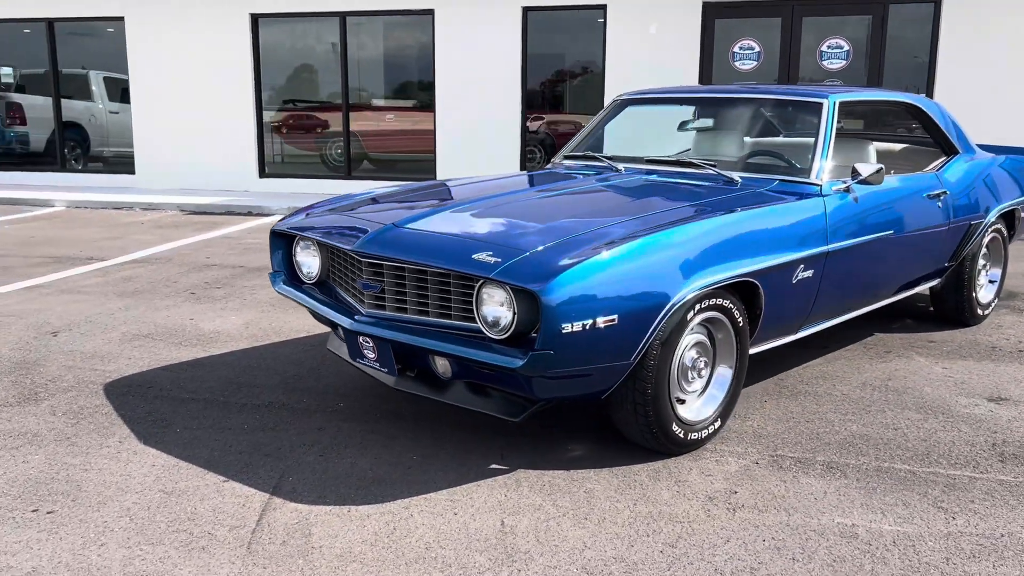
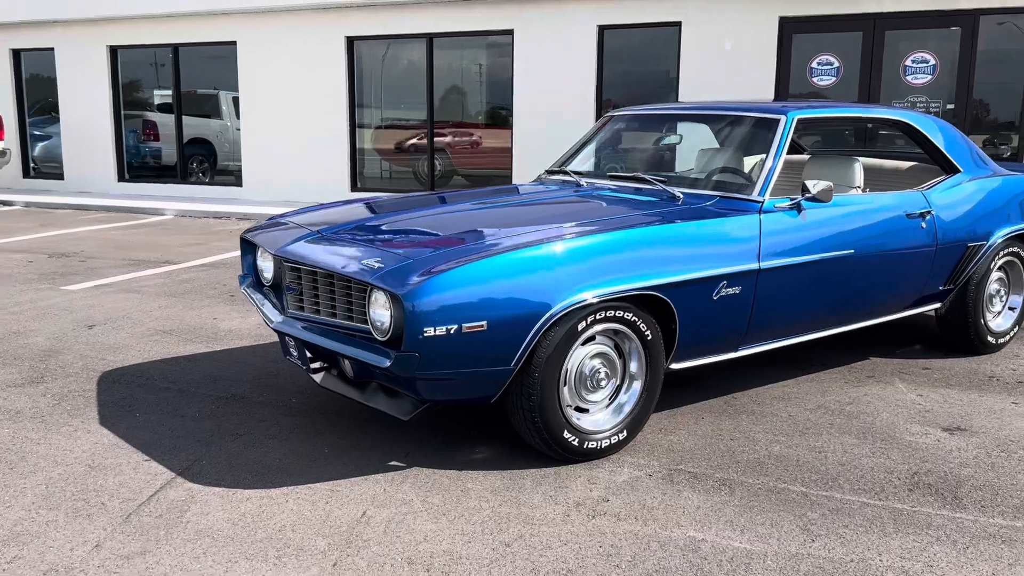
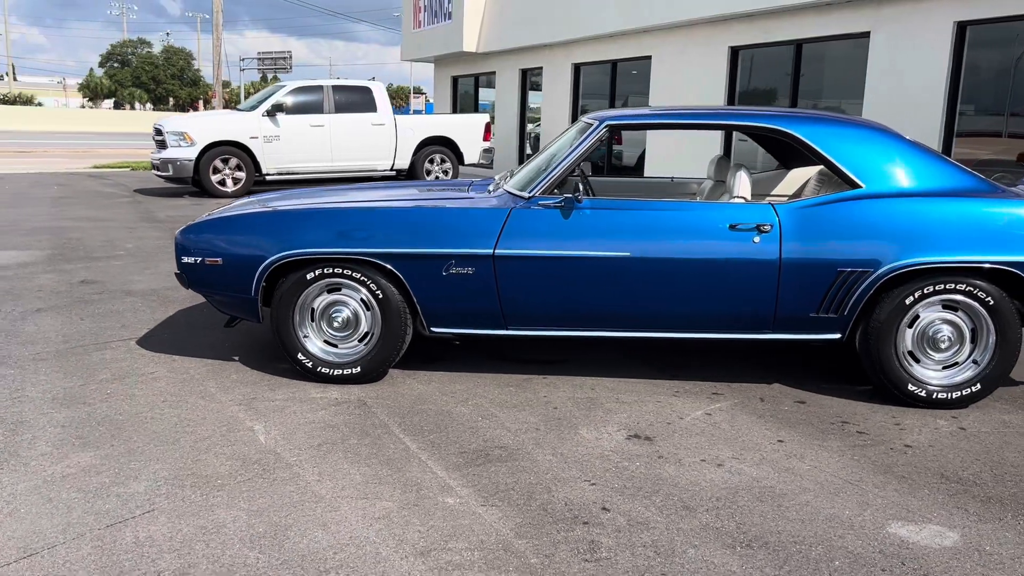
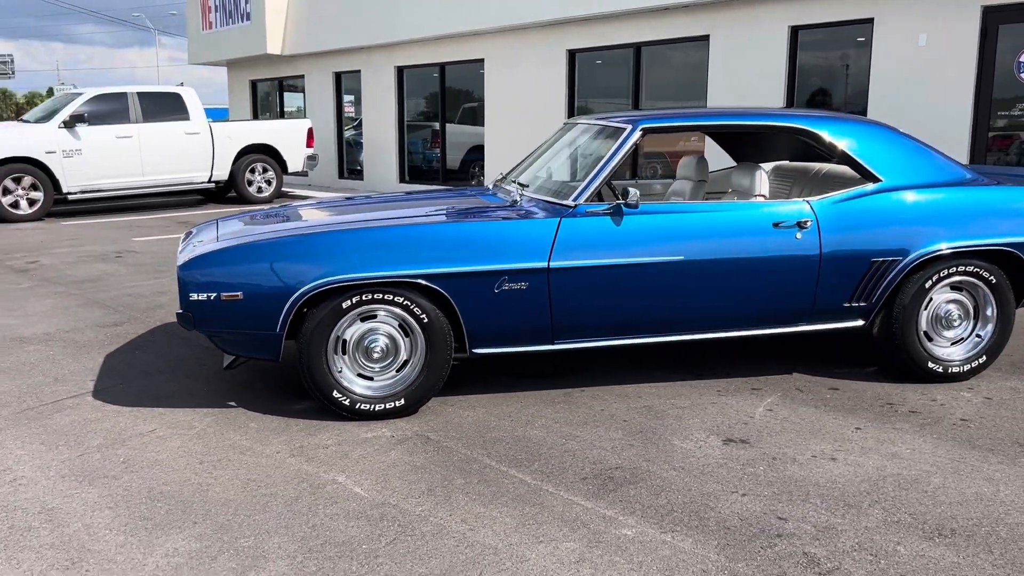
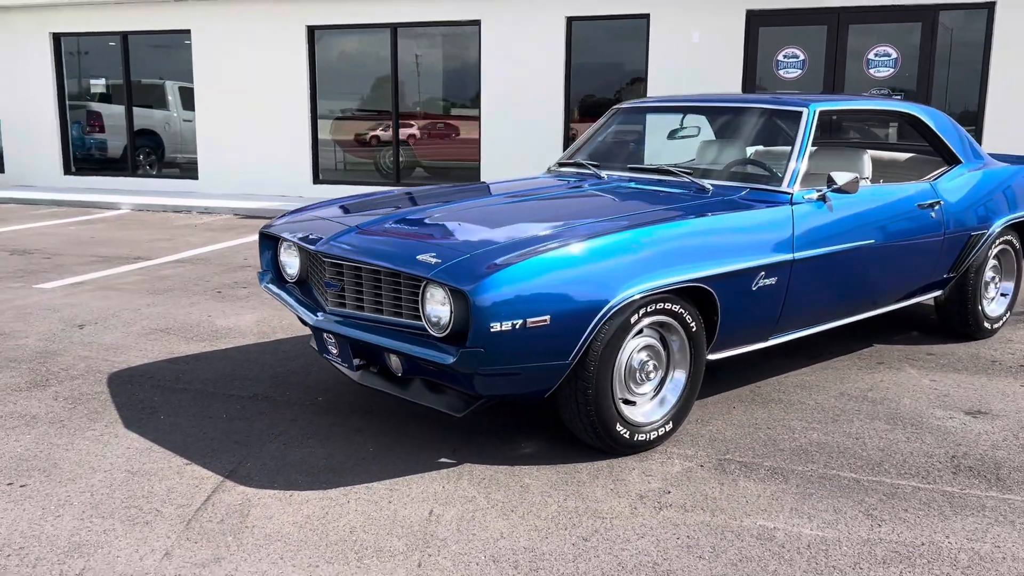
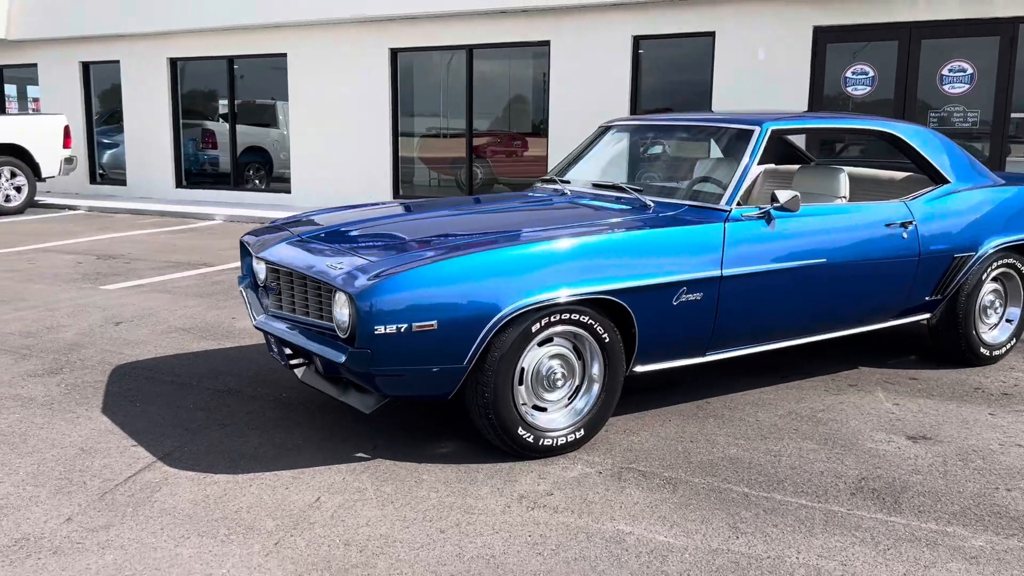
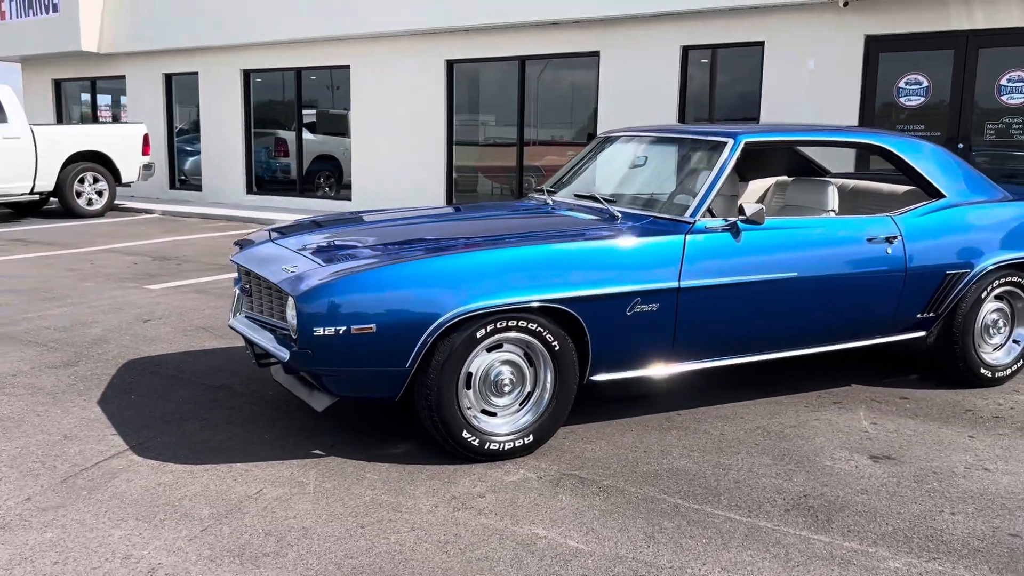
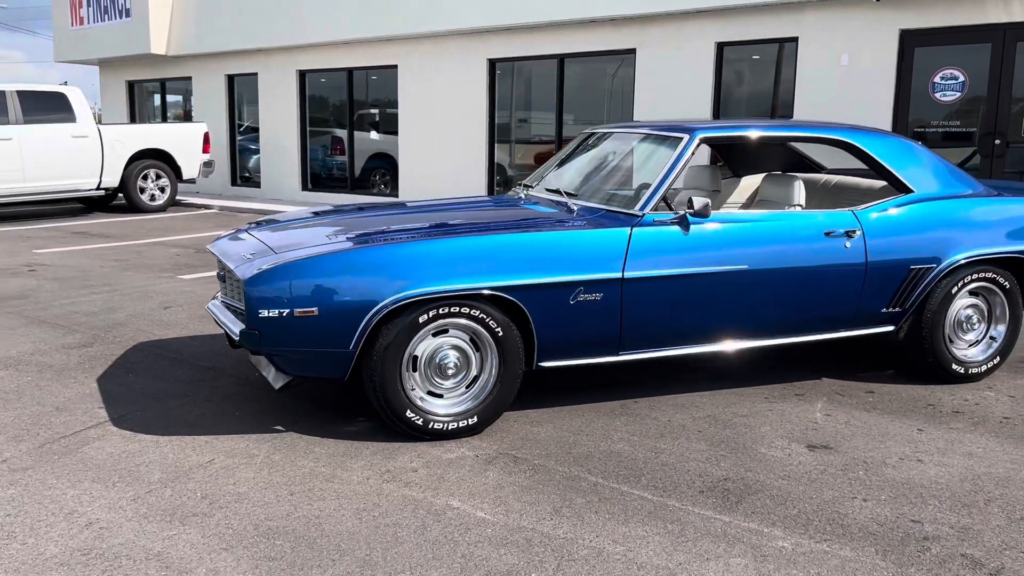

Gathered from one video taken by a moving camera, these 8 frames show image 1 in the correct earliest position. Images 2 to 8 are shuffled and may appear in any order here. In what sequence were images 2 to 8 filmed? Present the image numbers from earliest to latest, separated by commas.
5, 2, 6, 7, 8, 4, 3
